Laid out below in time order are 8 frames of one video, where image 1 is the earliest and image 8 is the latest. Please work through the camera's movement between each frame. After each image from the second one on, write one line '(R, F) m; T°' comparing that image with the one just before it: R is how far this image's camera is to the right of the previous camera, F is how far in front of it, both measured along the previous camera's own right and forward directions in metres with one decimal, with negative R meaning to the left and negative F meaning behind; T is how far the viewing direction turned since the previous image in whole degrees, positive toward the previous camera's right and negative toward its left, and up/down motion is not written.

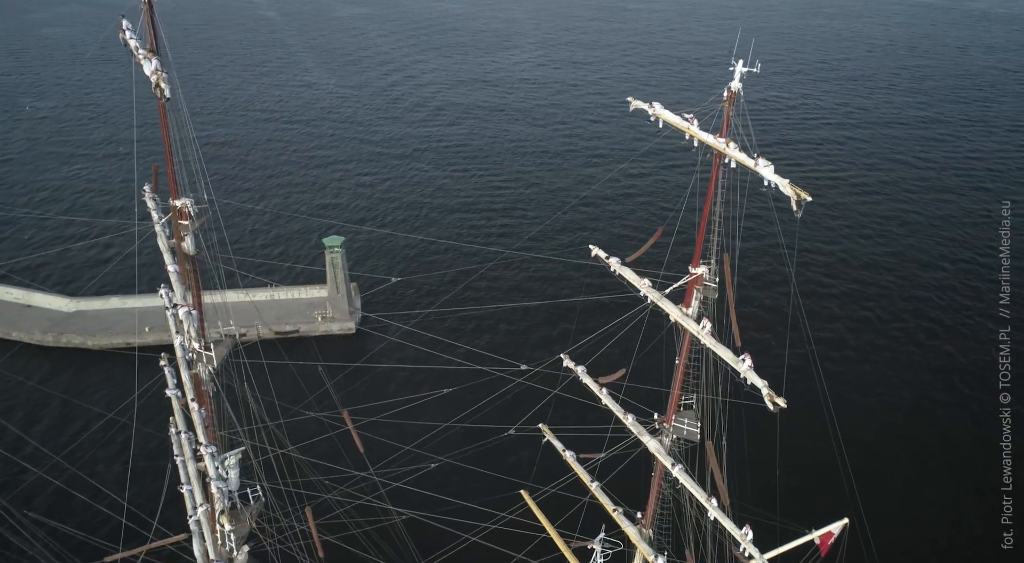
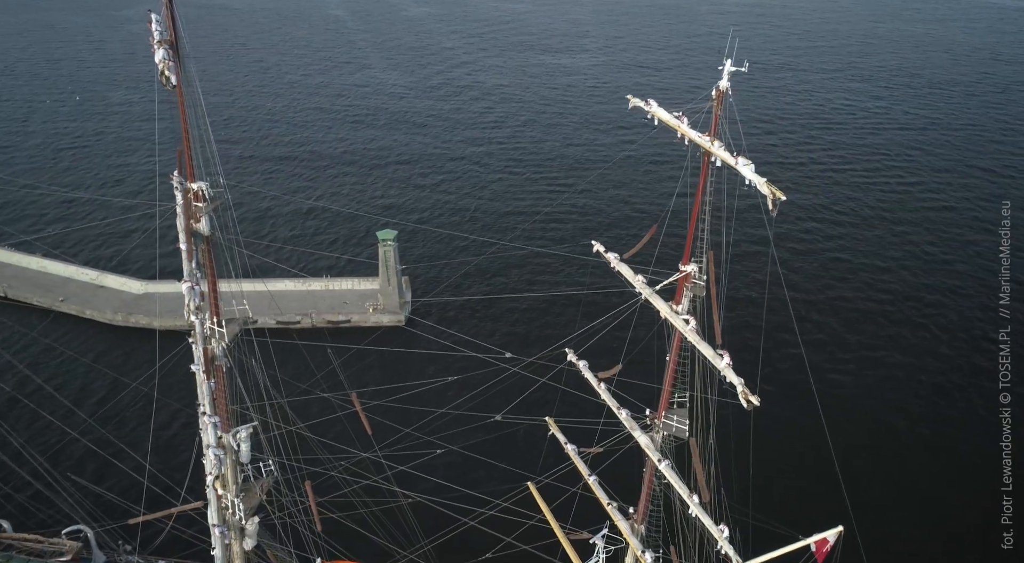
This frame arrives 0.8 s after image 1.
(+4.6, -1.0) m; -5°
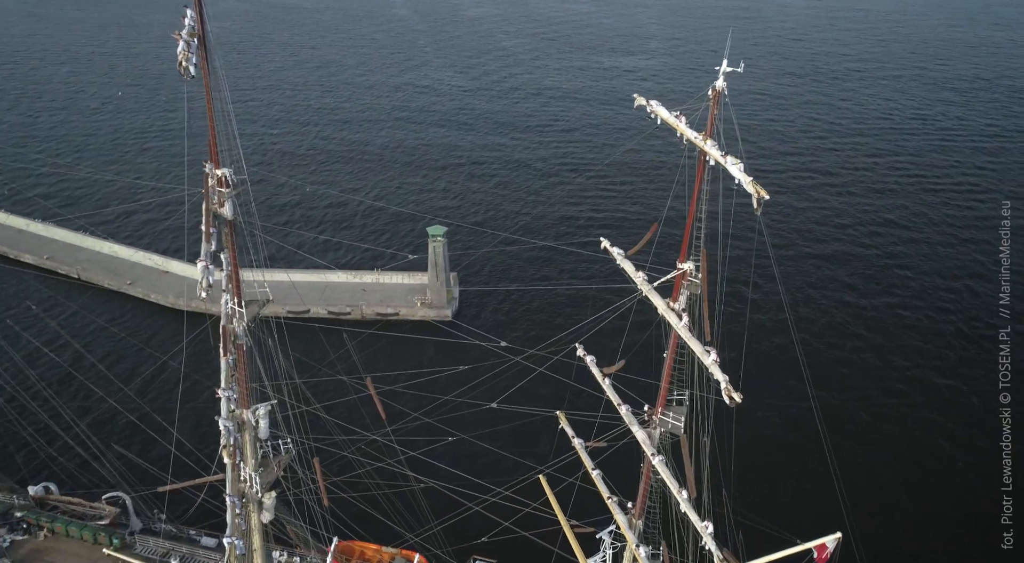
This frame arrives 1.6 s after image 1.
(+3.9, -1.1) m; -5°
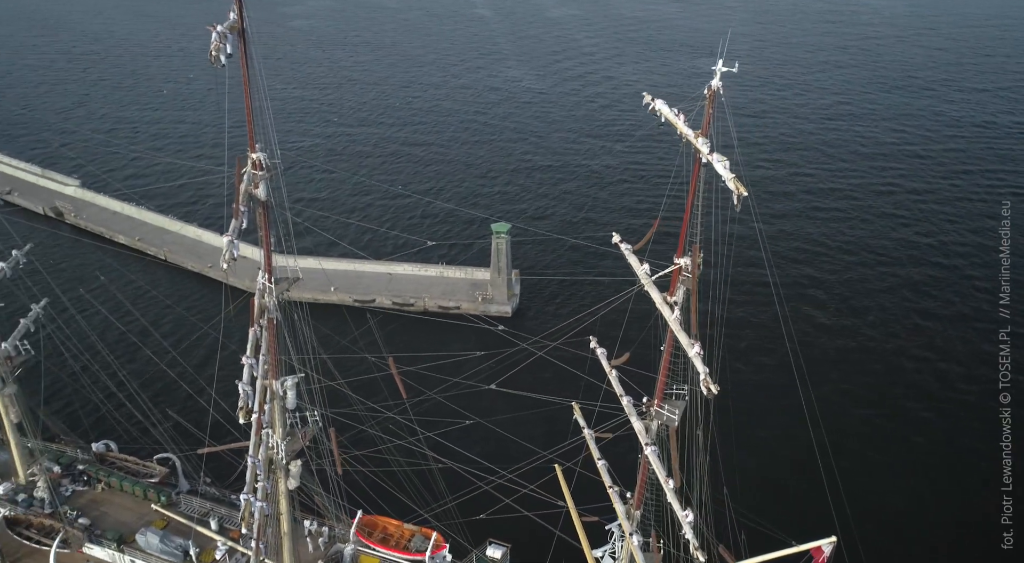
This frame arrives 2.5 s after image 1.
(+5.1, -1.6) m; -6°
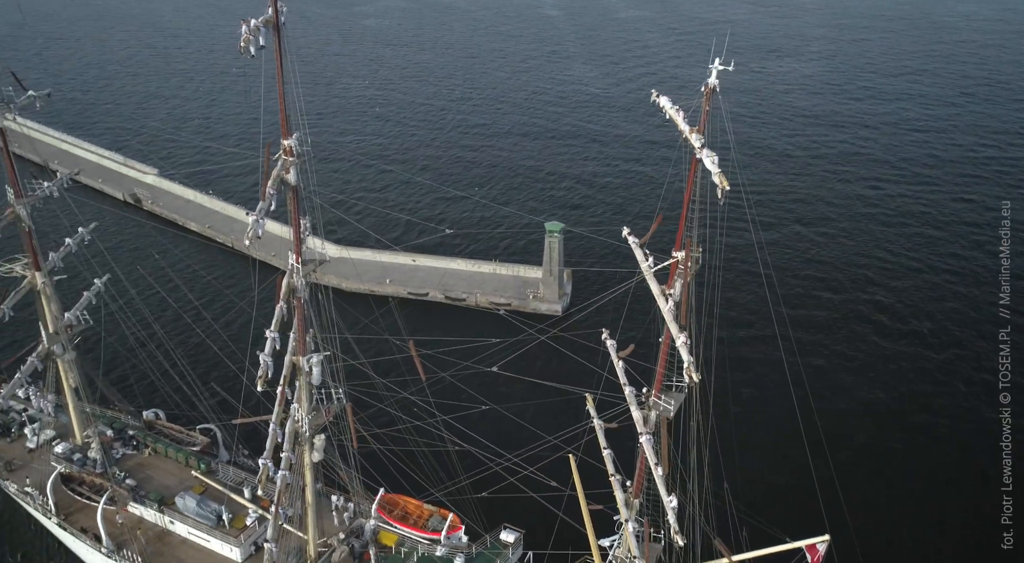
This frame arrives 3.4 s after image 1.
(+4.3, -1.7) m; -5°
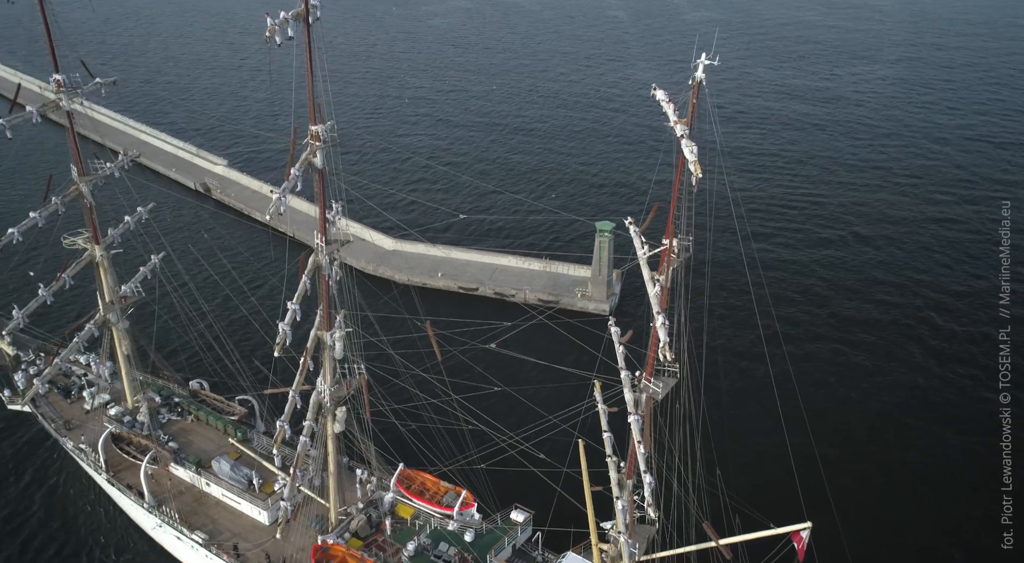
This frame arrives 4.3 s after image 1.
(+4.8, -2.3) m; -5°
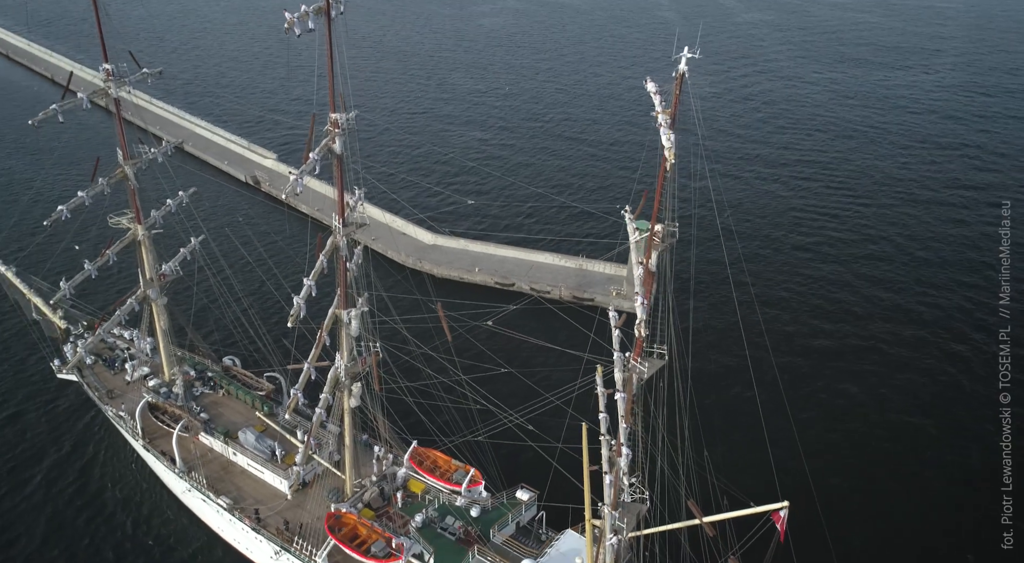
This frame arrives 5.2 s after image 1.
(+3.8, -2.6) m; -4°
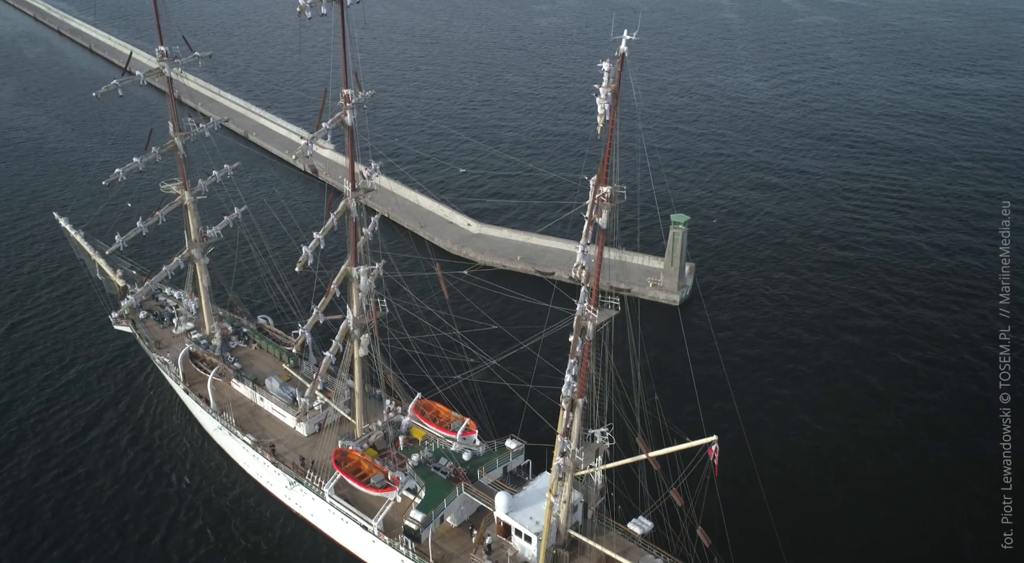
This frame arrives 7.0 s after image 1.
(+6.9, -6.9) m; -5°
